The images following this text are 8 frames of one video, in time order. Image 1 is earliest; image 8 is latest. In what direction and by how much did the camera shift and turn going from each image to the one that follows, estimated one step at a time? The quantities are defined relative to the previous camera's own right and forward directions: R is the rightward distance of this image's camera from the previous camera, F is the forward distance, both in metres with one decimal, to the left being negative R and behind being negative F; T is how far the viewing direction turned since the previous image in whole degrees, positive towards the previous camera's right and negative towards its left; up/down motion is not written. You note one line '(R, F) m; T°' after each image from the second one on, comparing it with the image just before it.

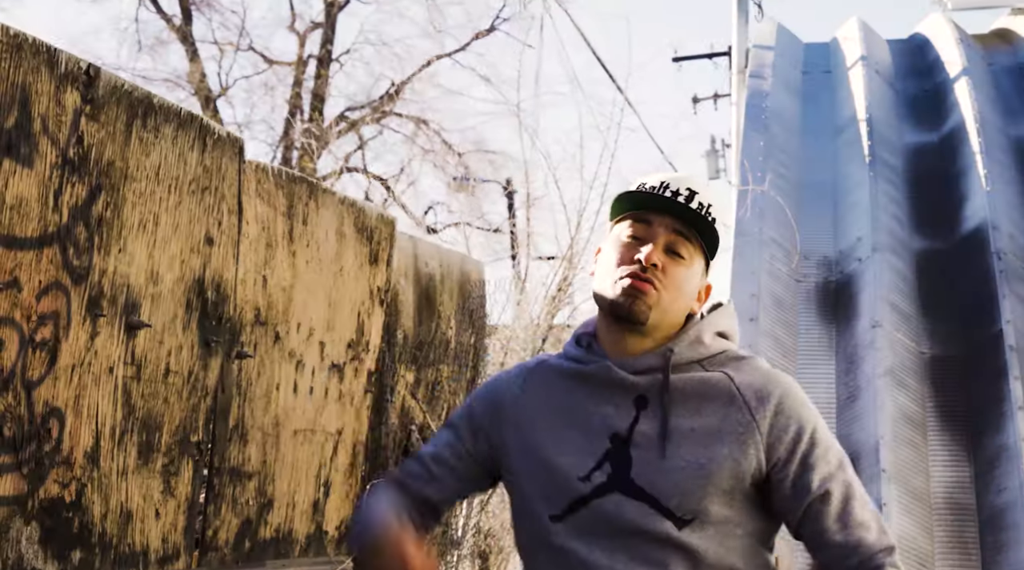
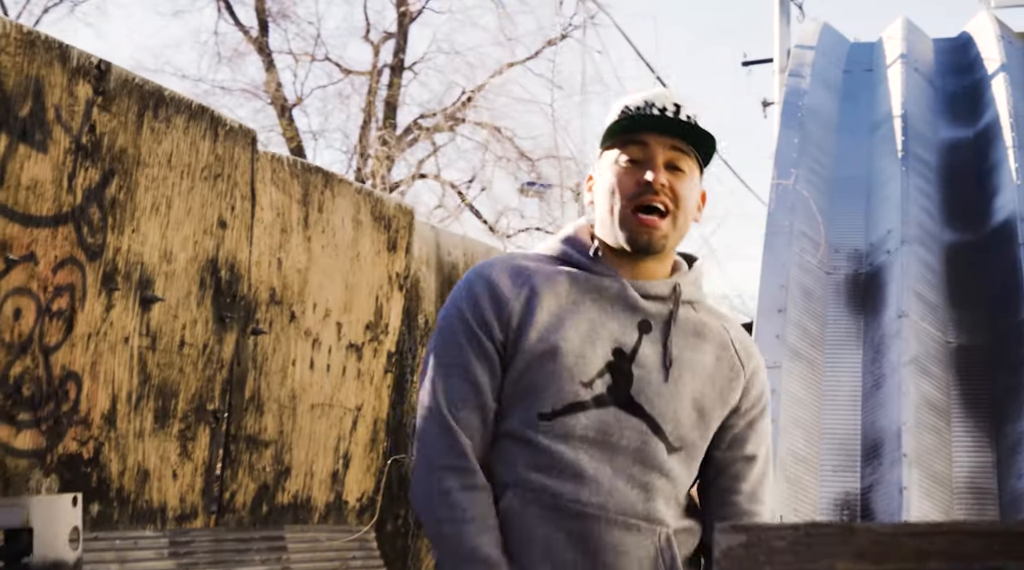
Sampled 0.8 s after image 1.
(+0.3, -0.2) m; -4°
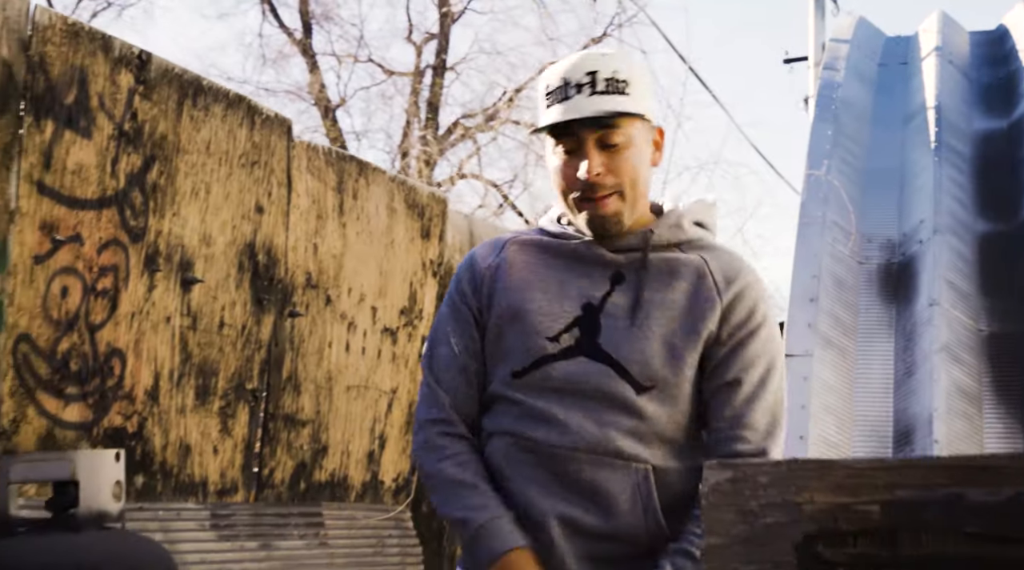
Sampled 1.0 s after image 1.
(+0.1, -0.1) m; -2°
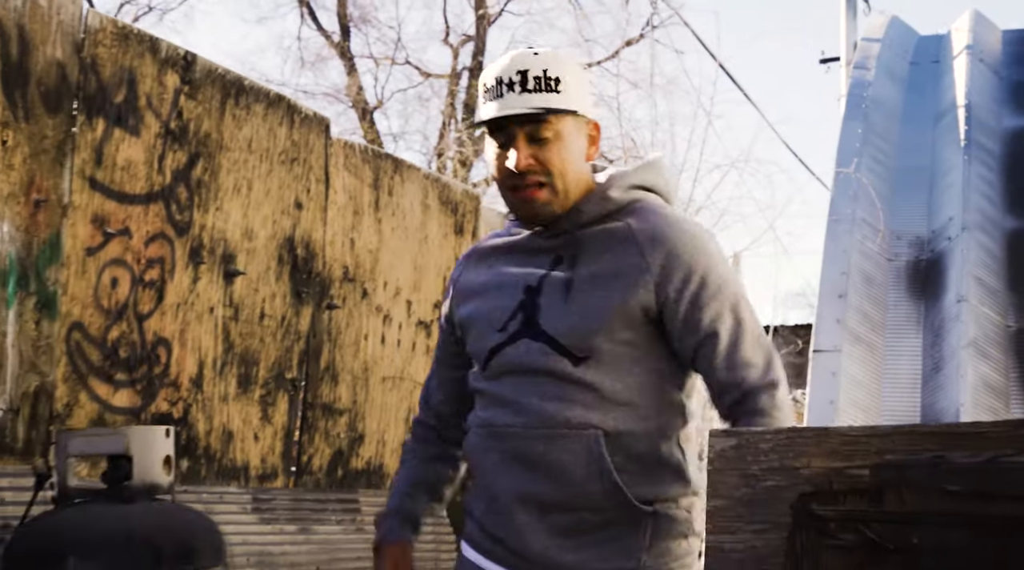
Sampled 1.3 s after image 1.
(0.0, -0.1) m; -2°
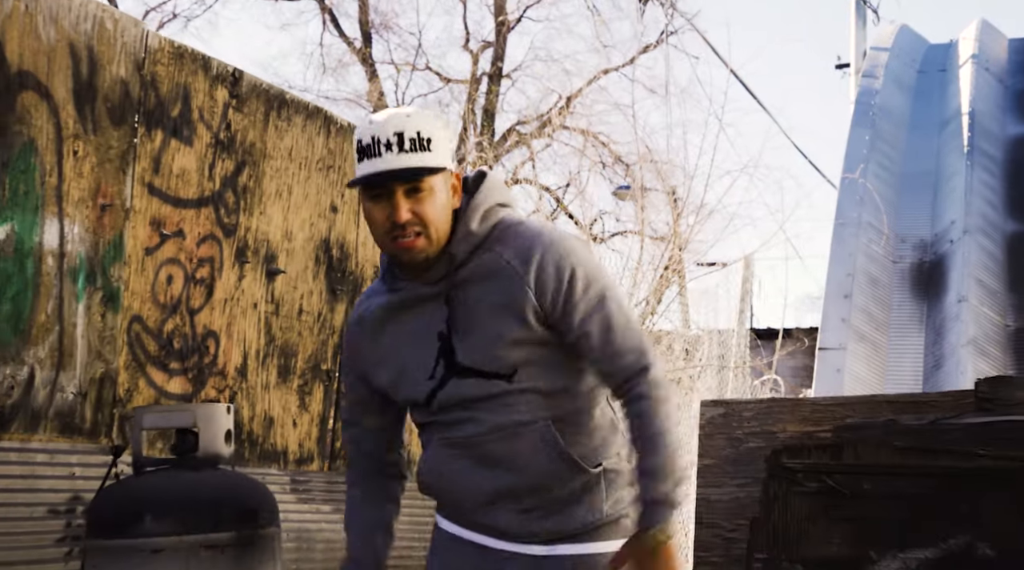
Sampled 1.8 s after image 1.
(0.0, -0.3) m; -1°
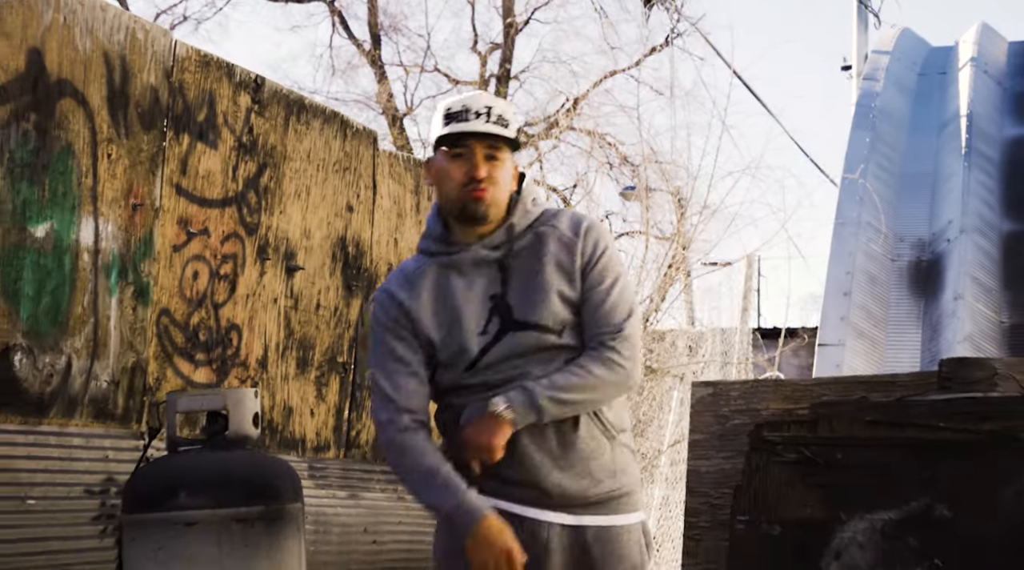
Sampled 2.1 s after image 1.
(0.0, -0.2) m; 0°
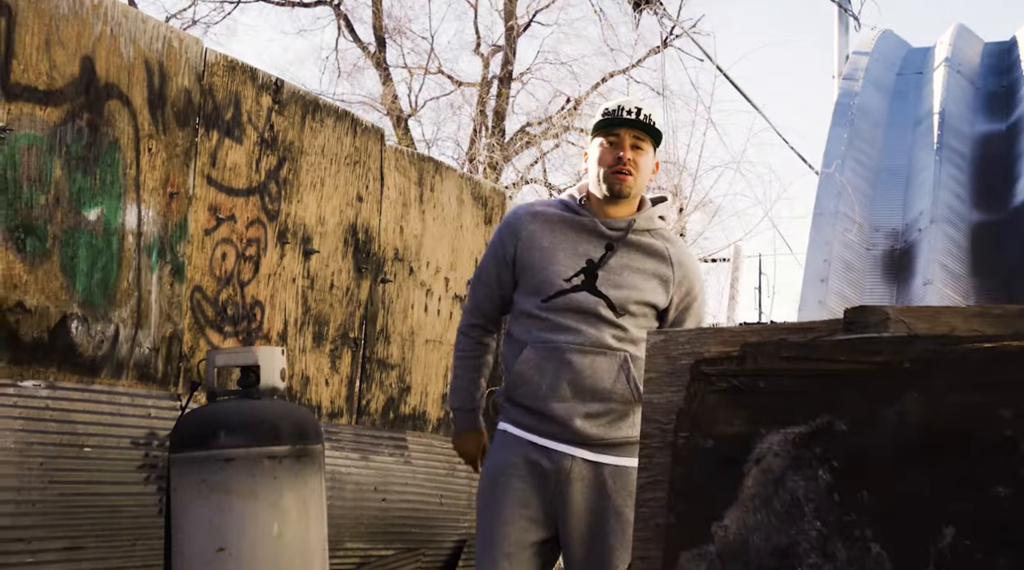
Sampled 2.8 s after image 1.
(0.0, -0.4) m; 0°
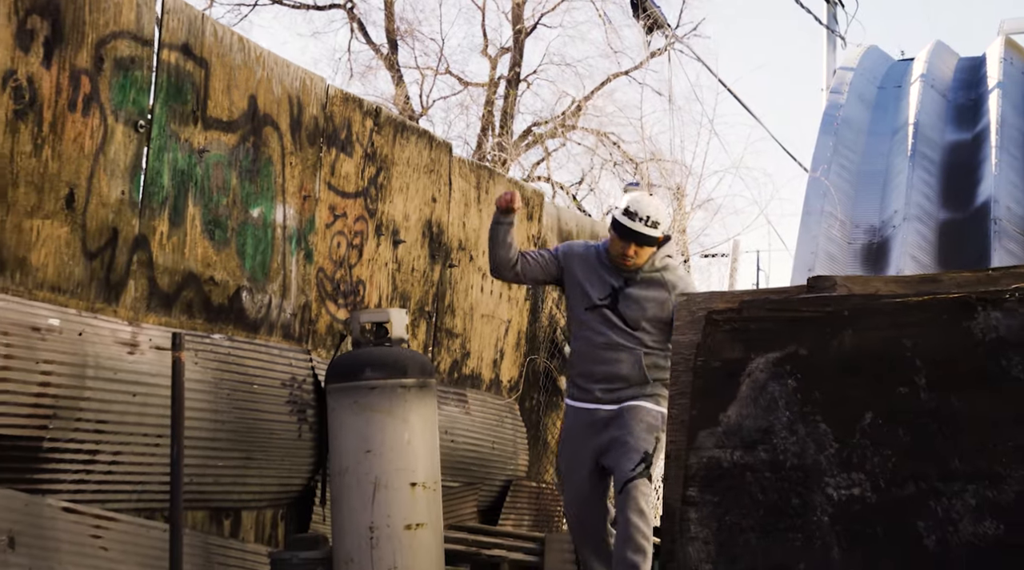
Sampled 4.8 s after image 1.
(-0.2, -1.2) m; 0°
